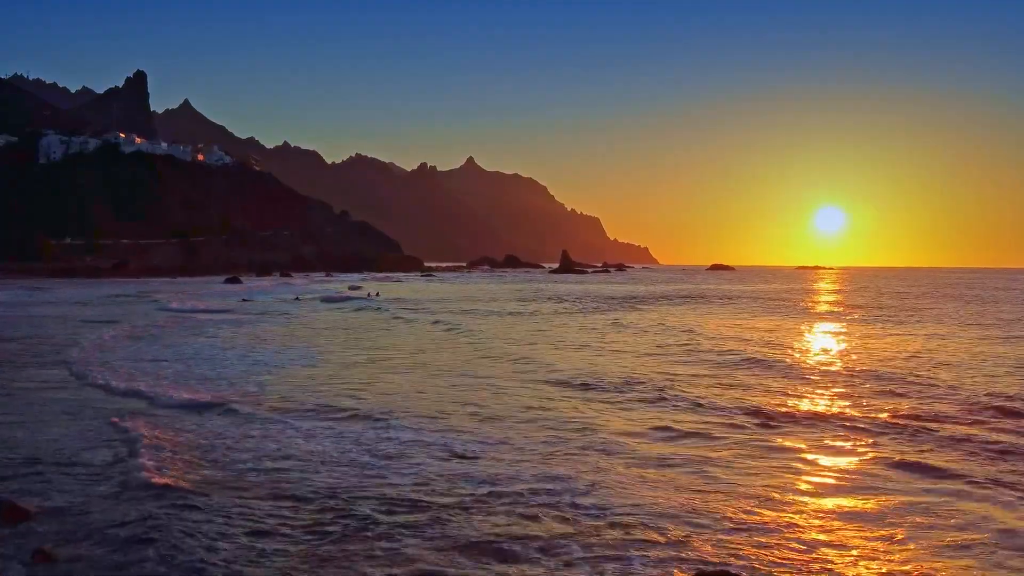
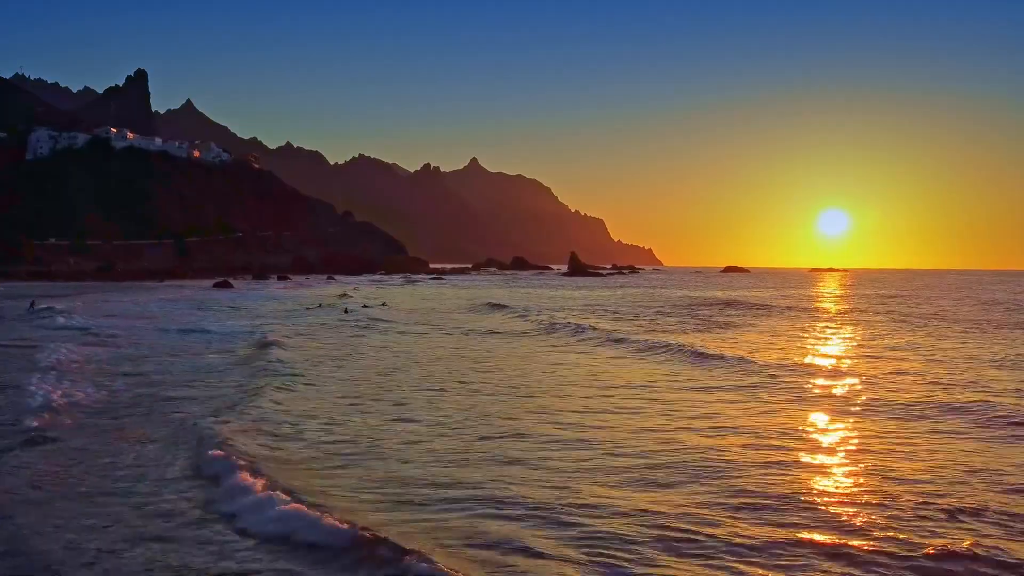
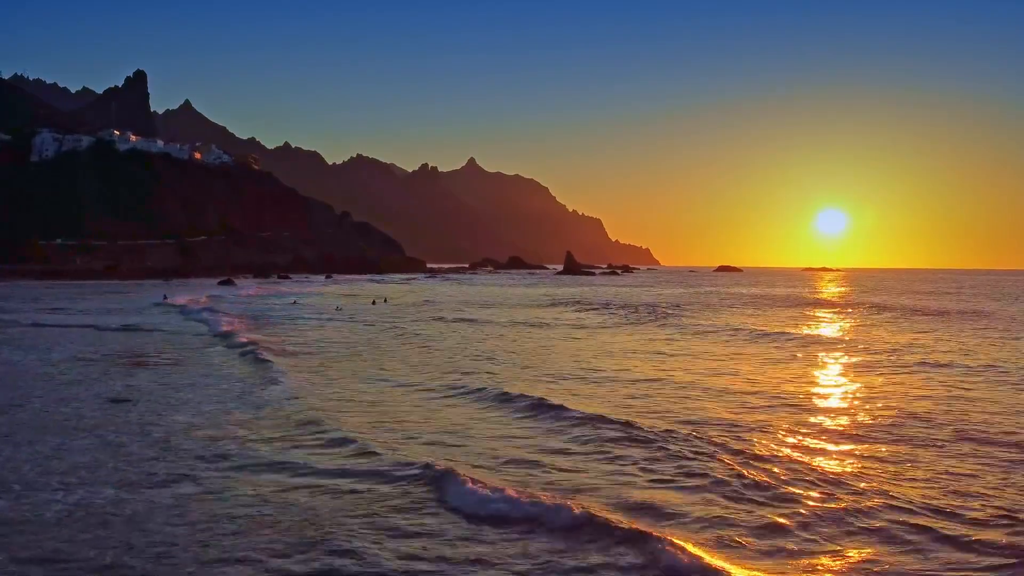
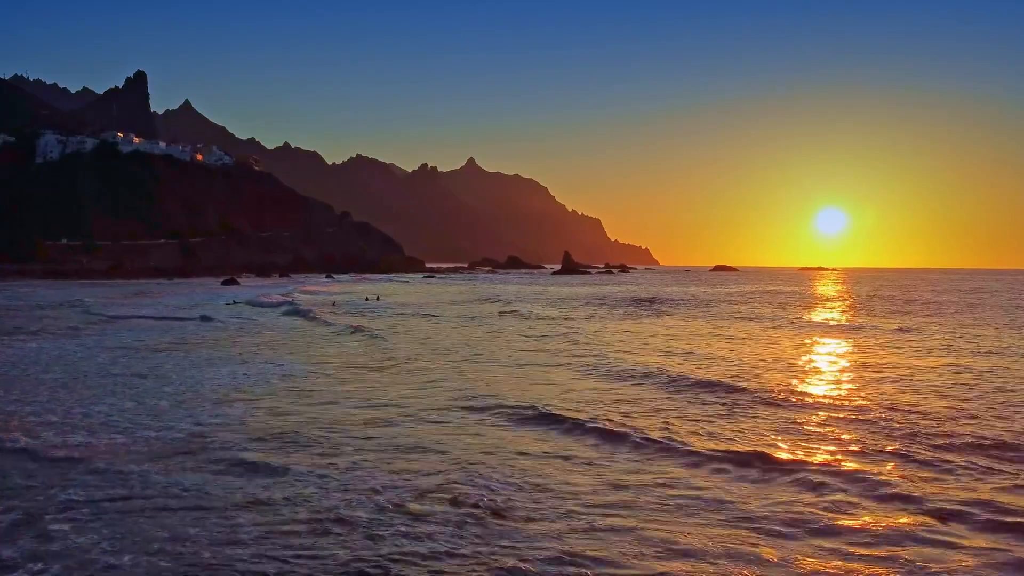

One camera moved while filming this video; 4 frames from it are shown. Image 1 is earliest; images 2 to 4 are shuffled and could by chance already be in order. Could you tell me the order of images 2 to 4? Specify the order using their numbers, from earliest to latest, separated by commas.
4, 3, 2
